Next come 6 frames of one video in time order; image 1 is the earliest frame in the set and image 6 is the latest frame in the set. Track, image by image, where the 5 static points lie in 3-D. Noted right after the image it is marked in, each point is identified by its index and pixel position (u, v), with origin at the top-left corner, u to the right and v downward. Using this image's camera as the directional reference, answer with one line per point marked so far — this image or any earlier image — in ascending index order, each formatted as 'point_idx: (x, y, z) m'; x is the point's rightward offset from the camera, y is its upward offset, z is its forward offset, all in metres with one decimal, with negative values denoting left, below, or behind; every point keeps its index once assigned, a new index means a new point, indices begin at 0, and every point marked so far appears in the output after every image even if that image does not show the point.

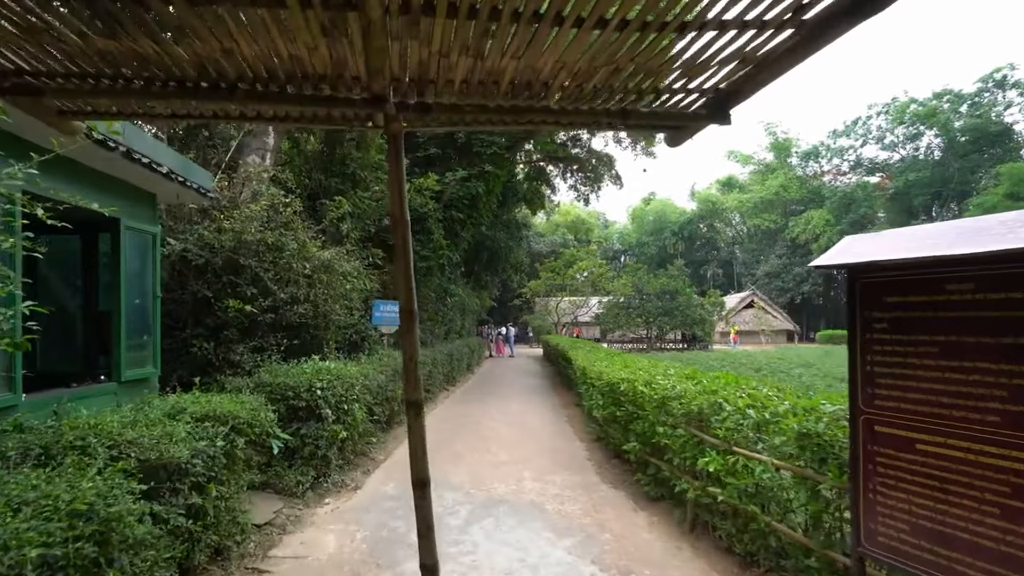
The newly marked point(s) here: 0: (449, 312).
0: (-2.2, -0.9, +17.5) m
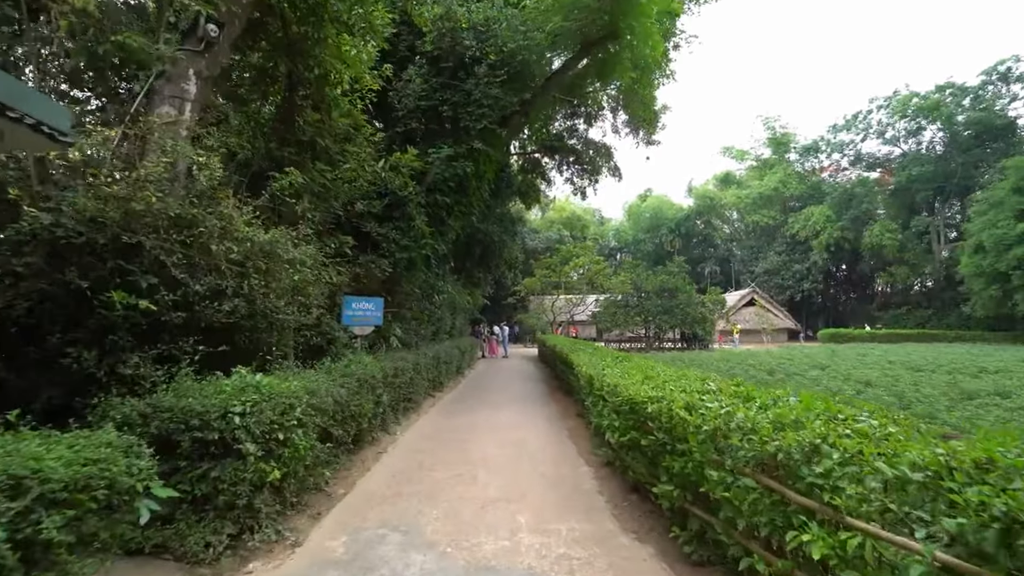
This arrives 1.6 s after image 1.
0: (-2.5, -0.7, +16.1) m
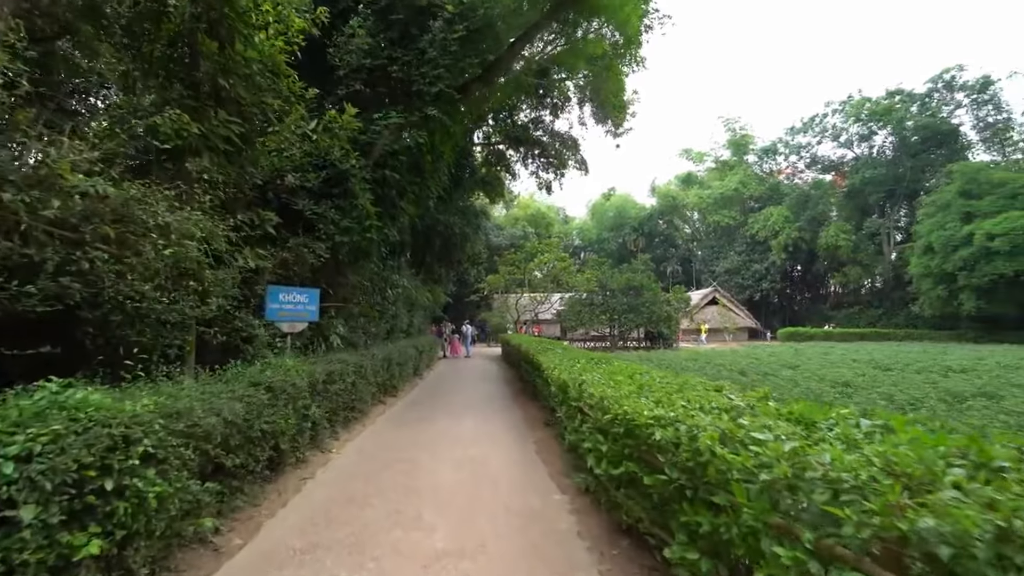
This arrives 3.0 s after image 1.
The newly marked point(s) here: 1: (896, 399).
0: (-3.6, -0.5, +14.6) m
1: (+7.5, -2.2, +9.6) m
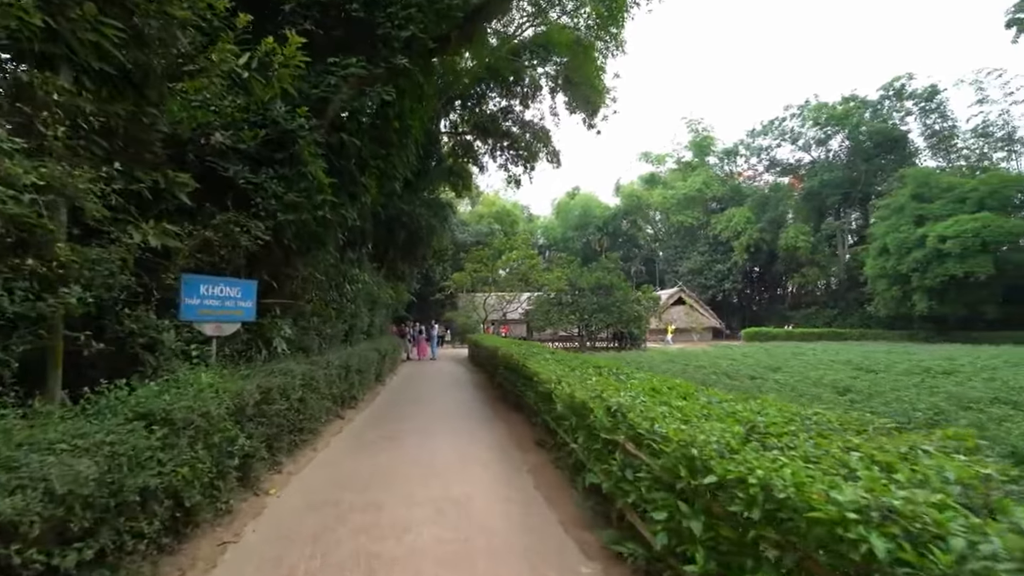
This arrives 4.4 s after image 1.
0: (-4.3, -0.4, +12.8) m
1: (+7.2, -2.1, +8.7) m
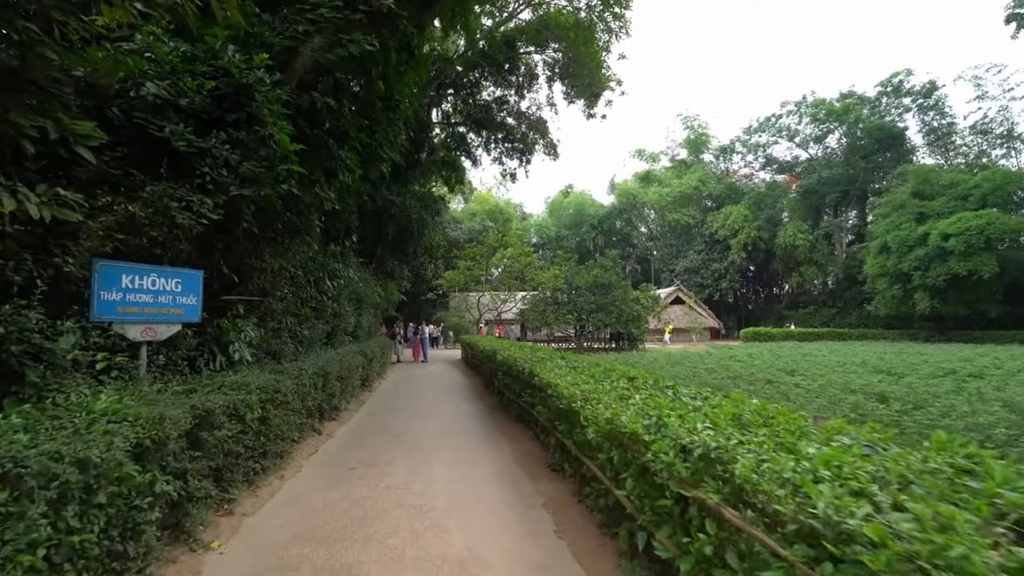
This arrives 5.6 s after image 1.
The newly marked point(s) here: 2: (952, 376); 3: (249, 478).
0: (-4.2, -0.3, +11.4) m
1: (+7.3, -2.0, +7.5) m
2: (+13.3, -2.6, +14.7) m
3: (-3.0, -2.1, +5.5) m
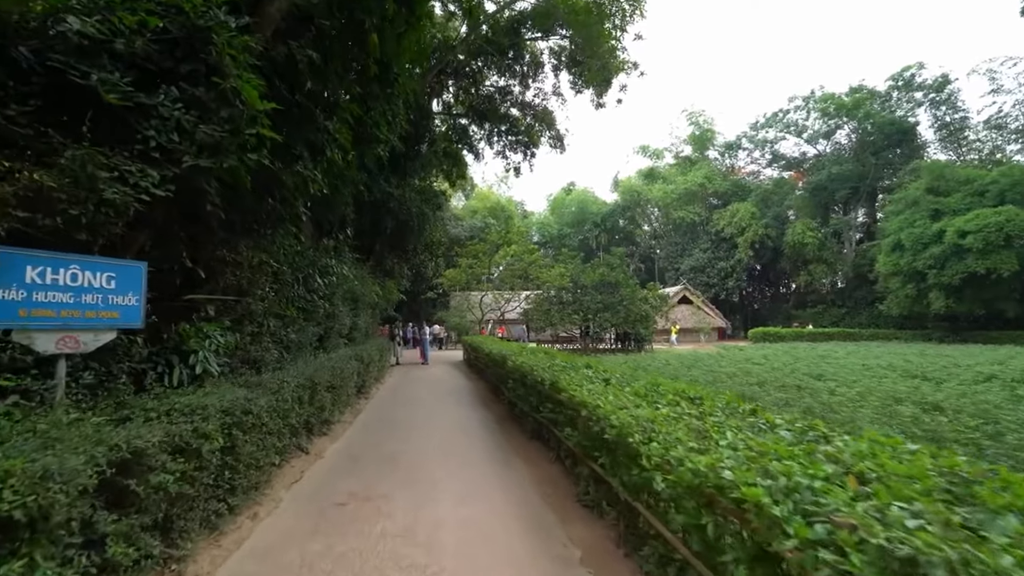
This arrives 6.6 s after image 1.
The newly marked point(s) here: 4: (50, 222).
0: (-4.0, -0.3, +10.3) m
1: (+7.5, -2.0, +6.4) m
2: (+13.5, -2.6, +13.6) m
3: (-2.7, -2.1, +4.4) m
4: (-3.3, +0.5, +3.6) m
